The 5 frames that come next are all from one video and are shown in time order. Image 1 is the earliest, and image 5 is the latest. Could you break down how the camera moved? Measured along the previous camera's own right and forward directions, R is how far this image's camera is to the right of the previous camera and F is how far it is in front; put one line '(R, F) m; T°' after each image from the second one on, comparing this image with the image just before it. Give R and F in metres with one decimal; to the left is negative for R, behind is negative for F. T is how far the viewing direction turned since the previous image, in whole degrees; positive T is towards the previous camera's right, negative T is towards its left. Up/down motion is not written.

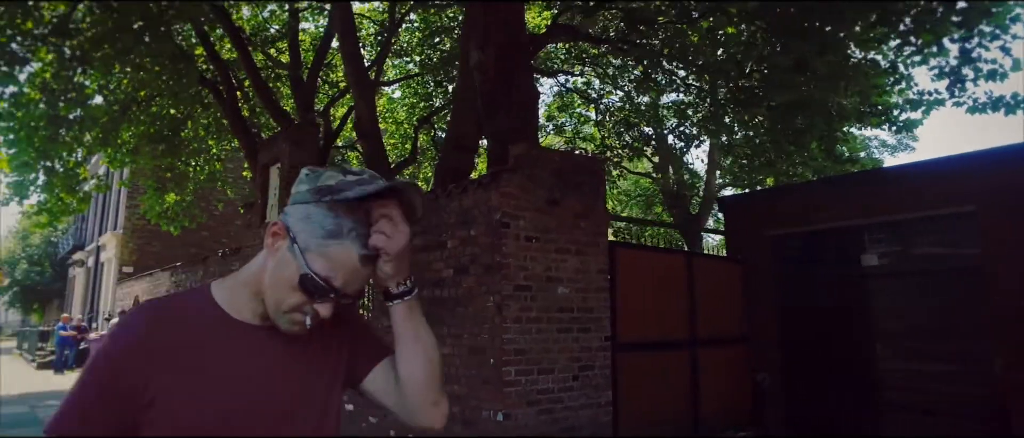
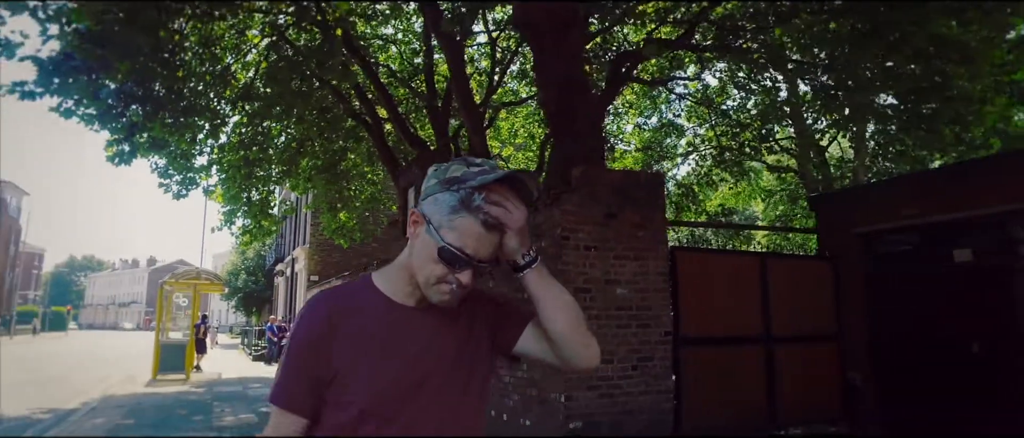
(+0.8, -0.7) m; -15°
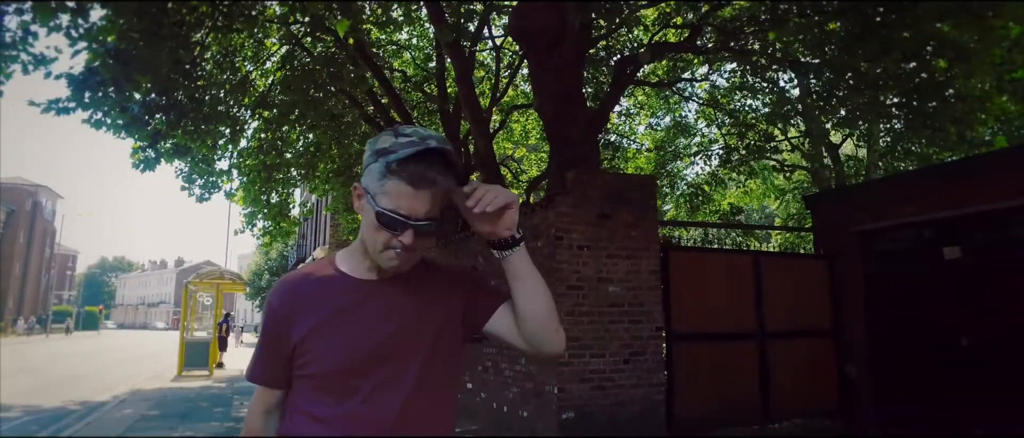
(+0.2, -0.2) m; -2°
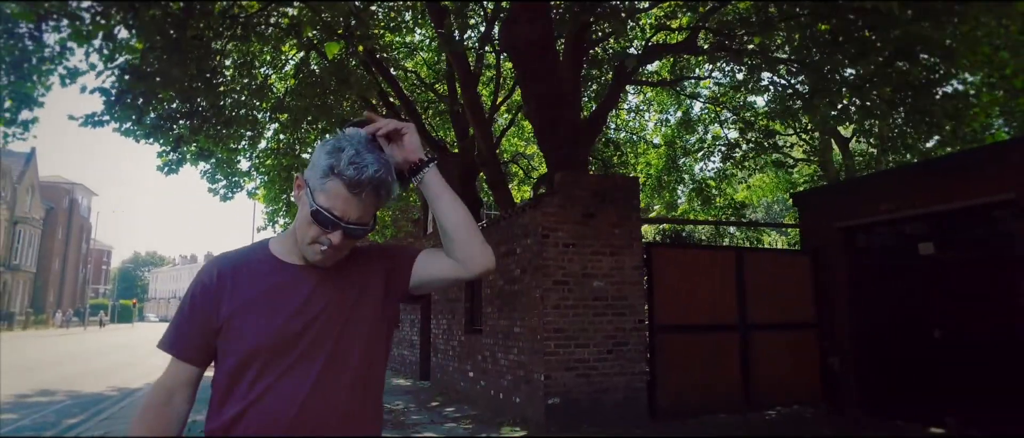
(+0.3, -0.4) m; -2°
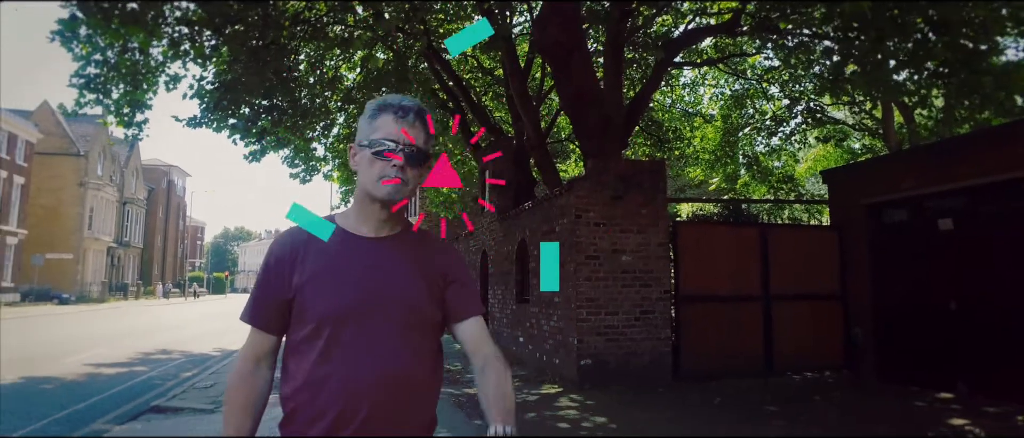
(+0.3, -0.7) m; -6°
